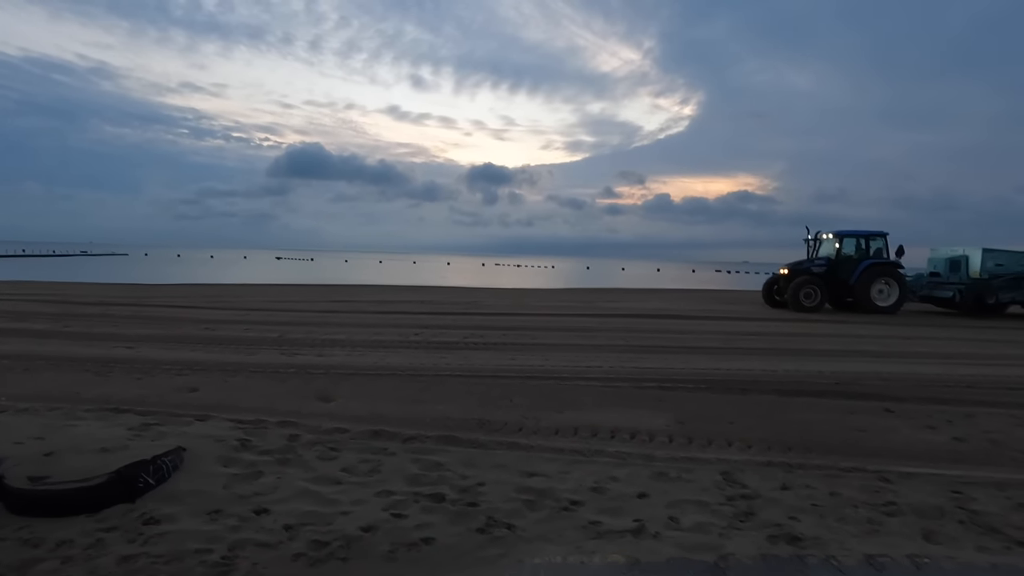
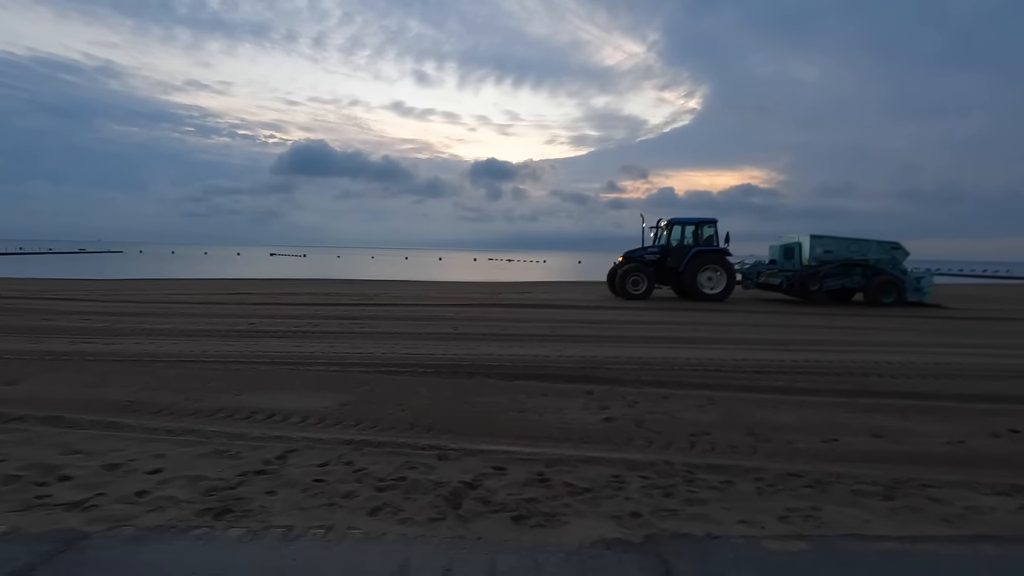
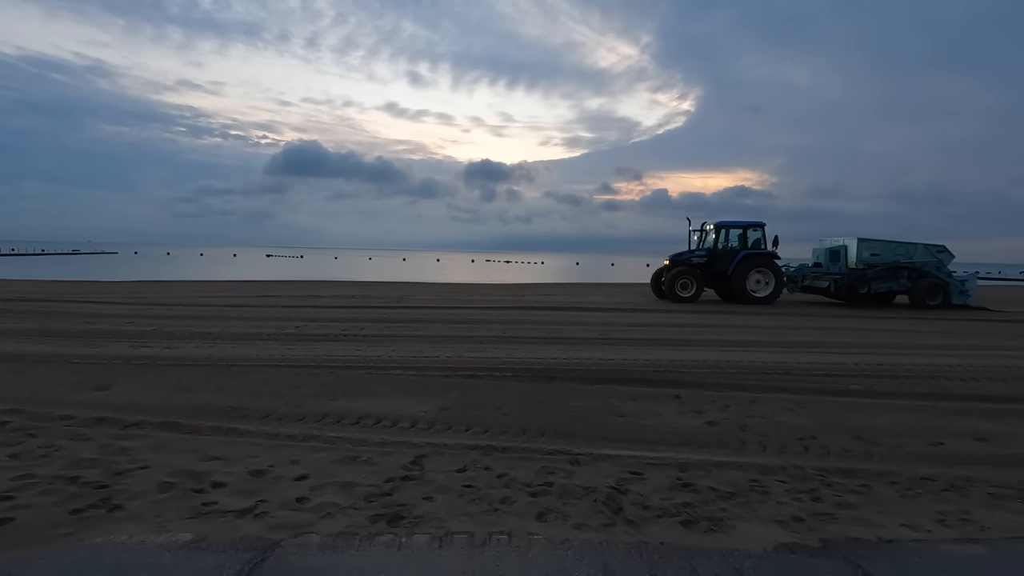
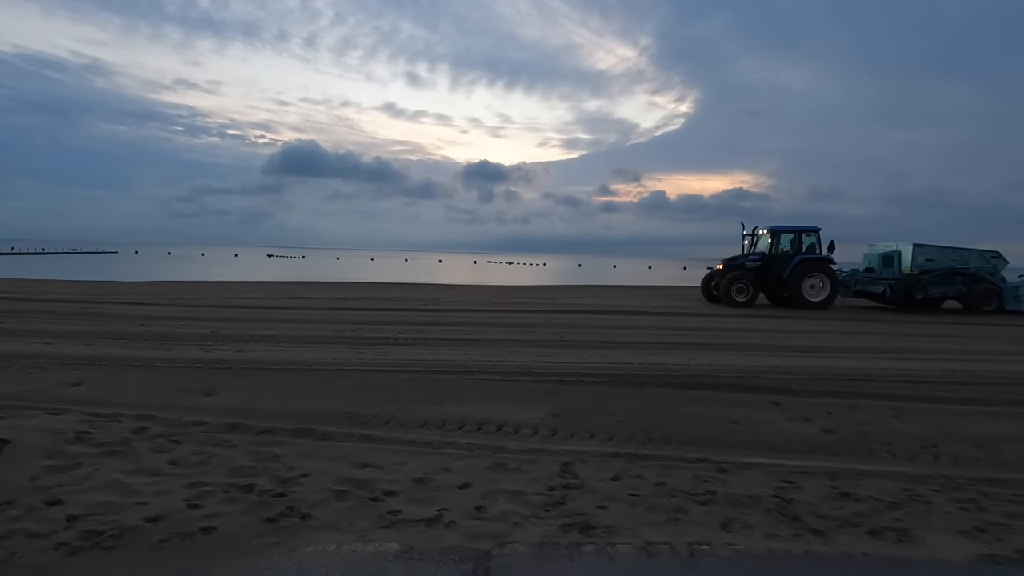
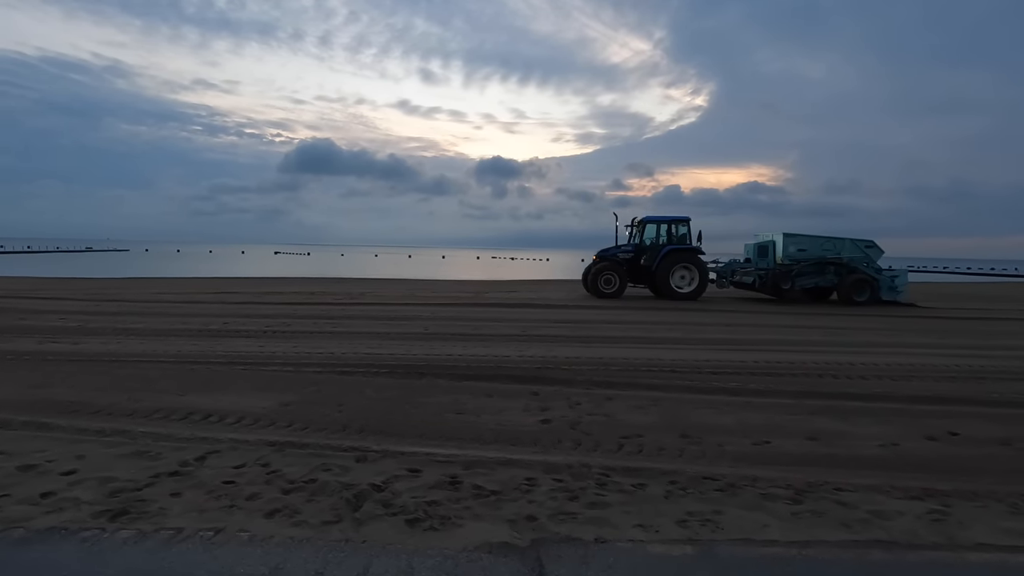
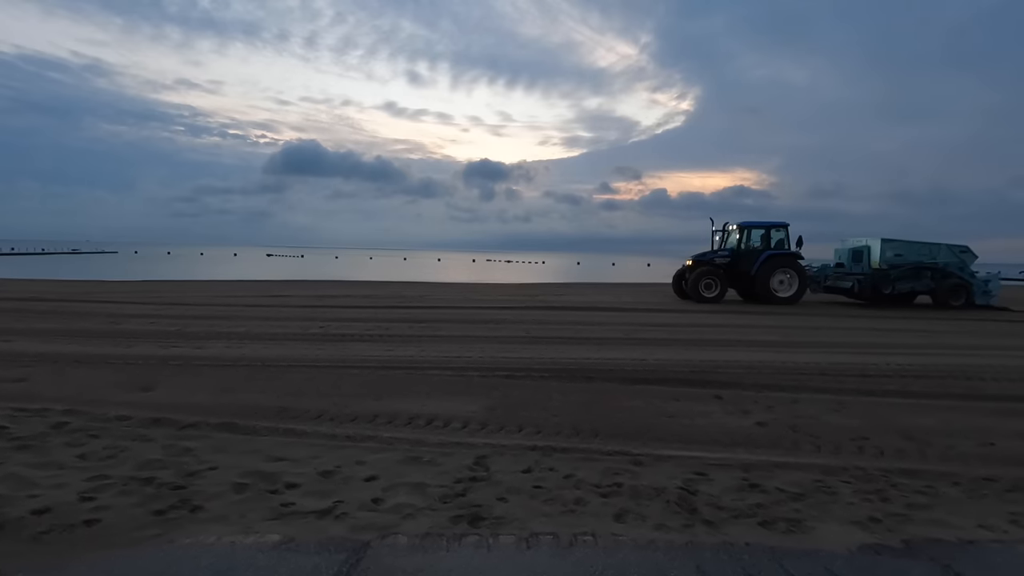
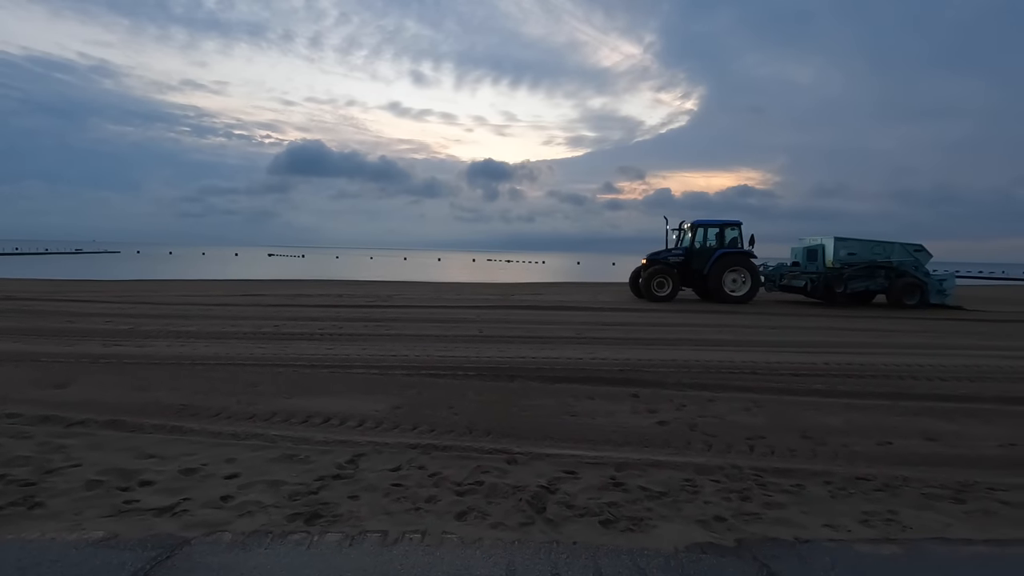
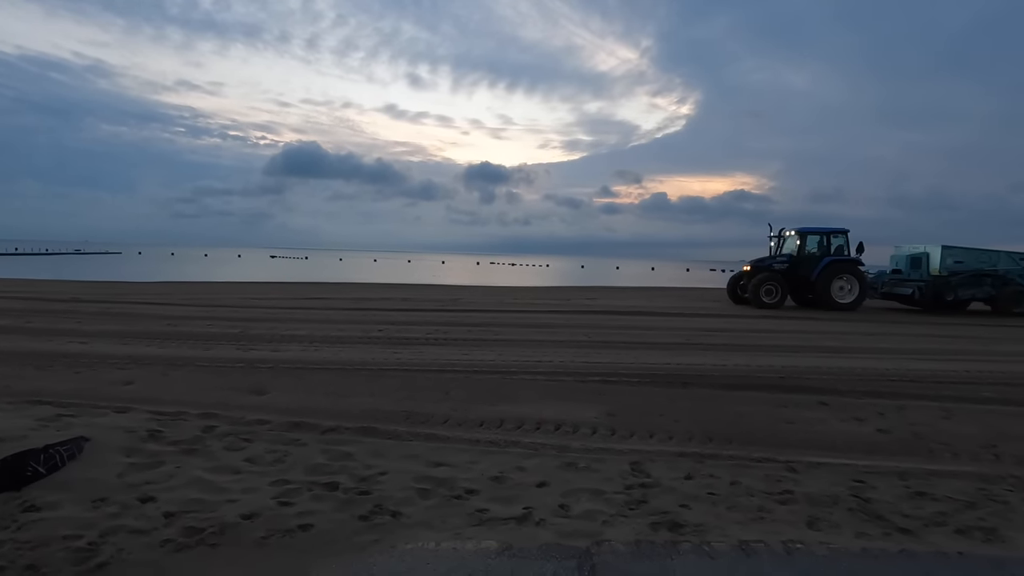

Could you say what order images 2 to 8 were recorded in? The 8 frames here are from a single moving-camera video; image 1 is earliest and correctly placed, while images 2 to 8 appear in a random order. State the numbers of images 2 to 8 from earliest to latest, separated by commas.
8, 4, 6, 3, 7, 2, 5
